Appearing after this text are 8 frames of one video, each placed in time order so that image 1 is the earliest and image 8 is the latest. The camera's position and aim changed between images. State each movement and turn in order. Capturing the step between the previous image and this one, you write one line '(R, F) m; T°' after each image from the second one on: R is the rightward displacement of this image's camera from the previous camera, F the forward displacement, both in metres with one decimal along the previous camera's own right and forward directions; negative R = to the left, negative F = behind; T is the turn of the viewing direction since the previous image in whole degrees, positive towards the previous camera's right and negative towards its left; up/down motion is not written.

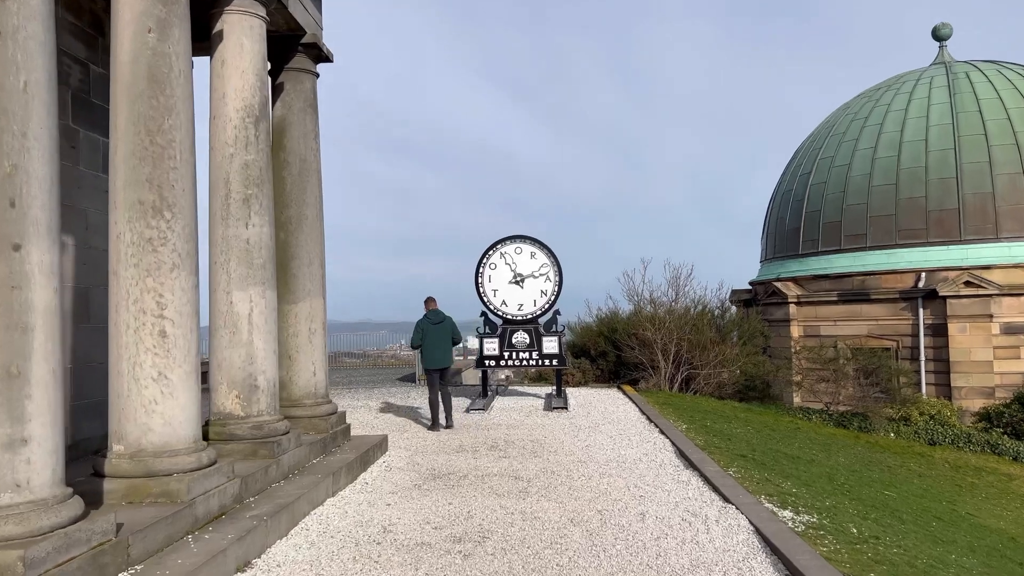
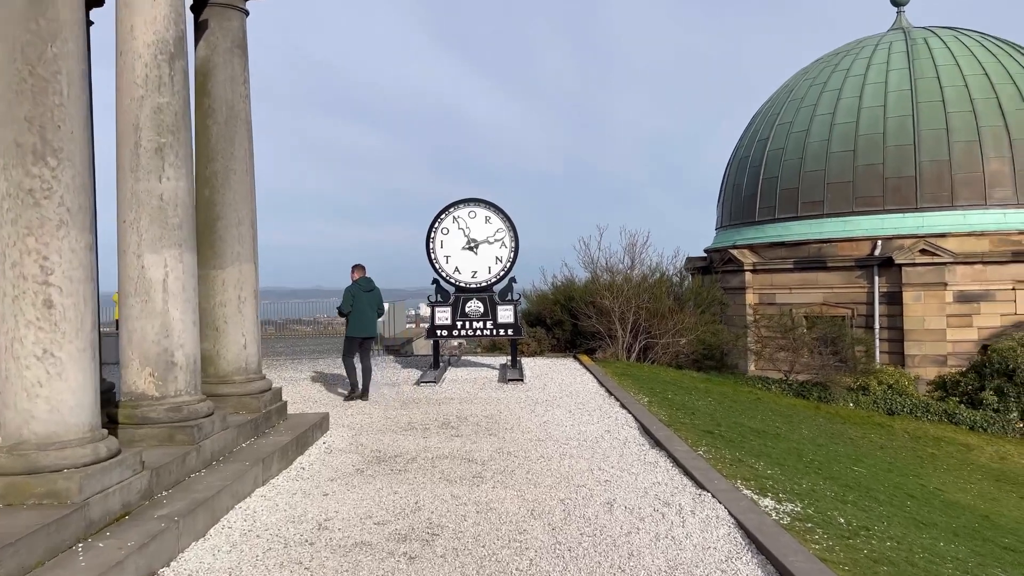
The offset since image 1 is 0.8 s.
(0.0, +0.6) m; +3°
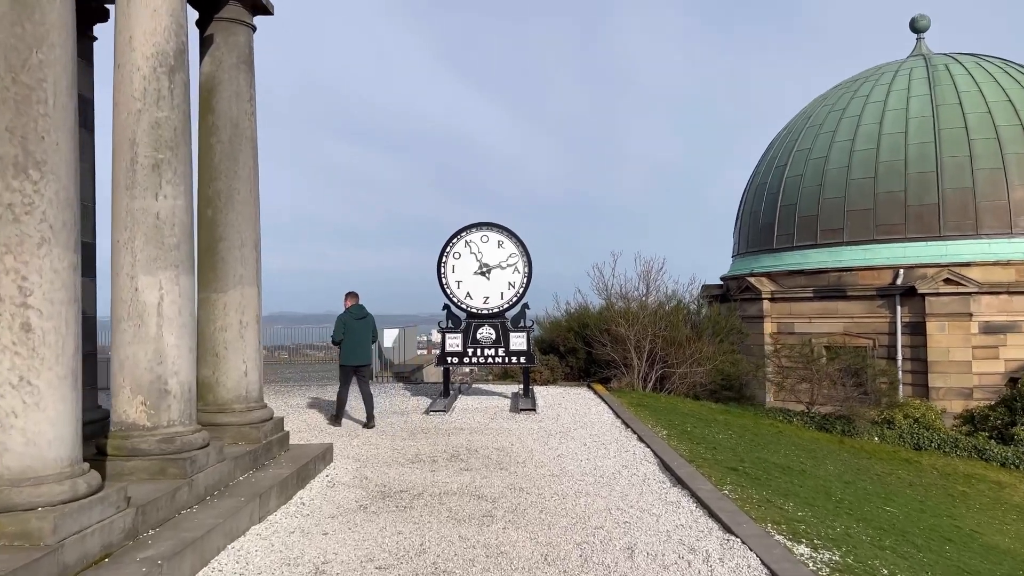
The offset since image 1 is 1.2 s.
(0.0, +0.3) m; -1°
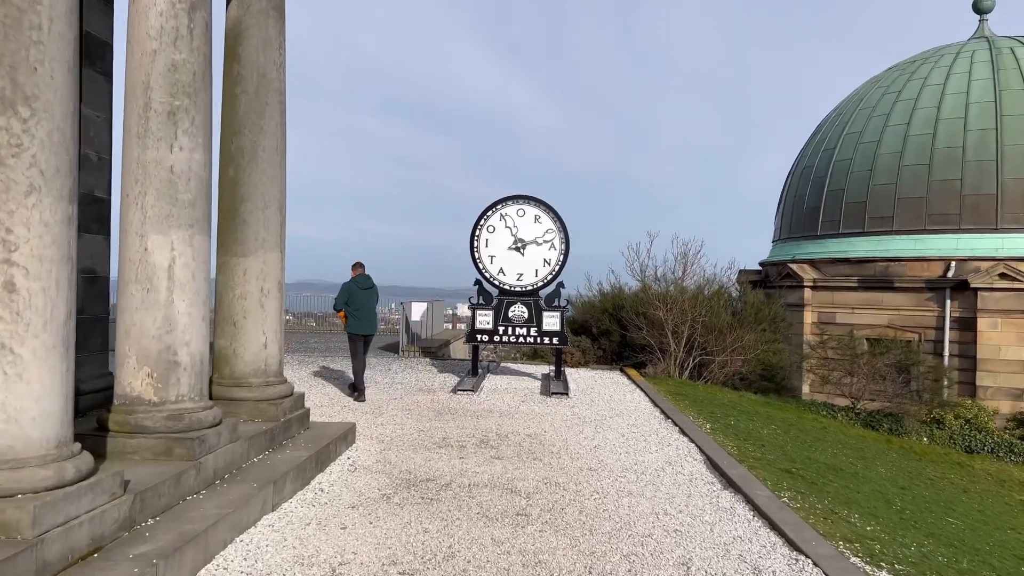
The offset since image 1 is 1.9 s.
(-0.1, +0.5) m; -2°
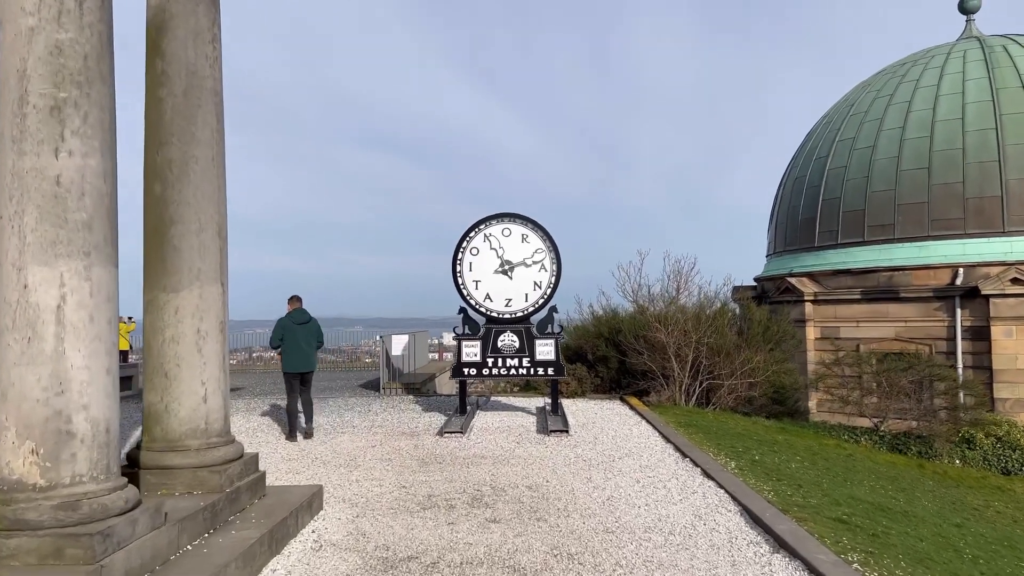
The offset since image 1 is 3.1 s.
(0.0, +1.0) m; +1°
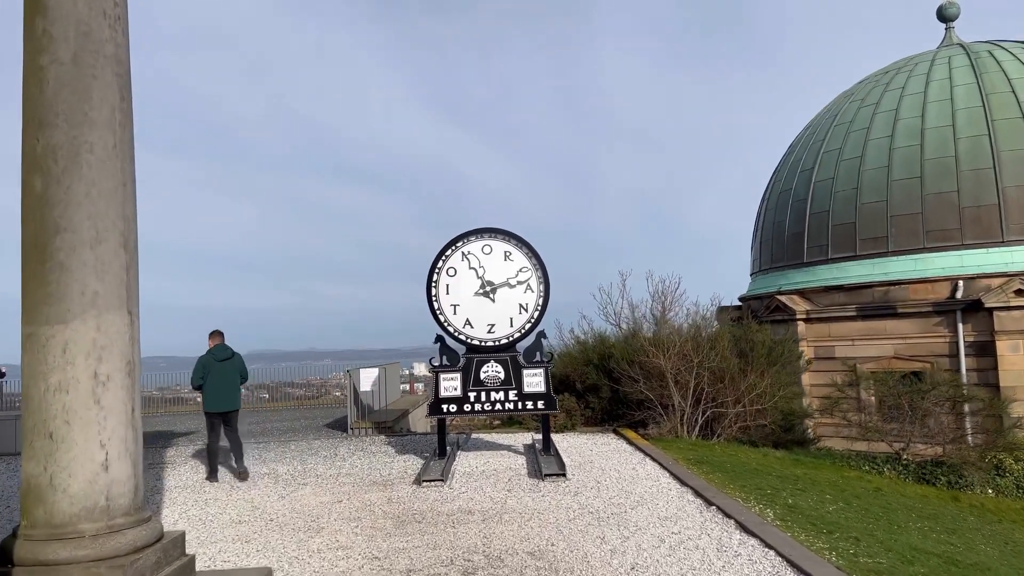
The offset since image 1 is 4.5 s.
(-0.1, +1.2) m; +2°
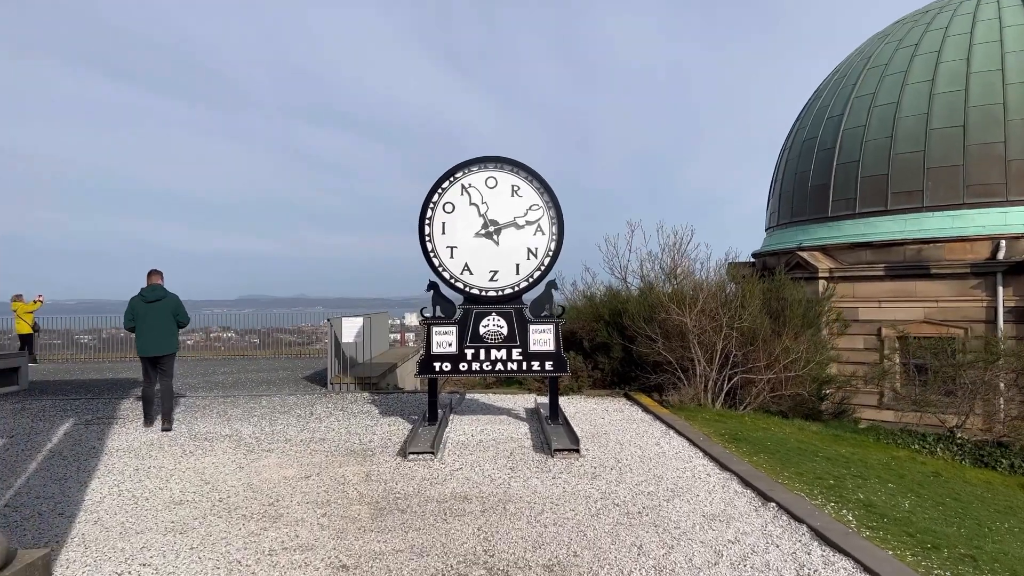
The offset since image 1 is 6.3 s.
(-0.1, +1.4) m; +1°
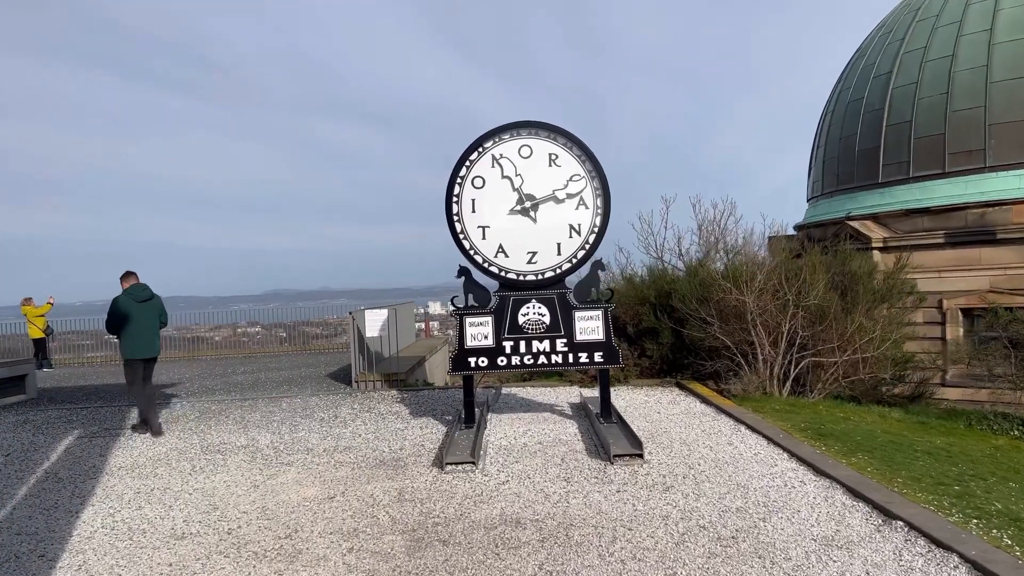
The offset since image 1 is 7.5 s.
(-0.2, +0.9) m; -2°
